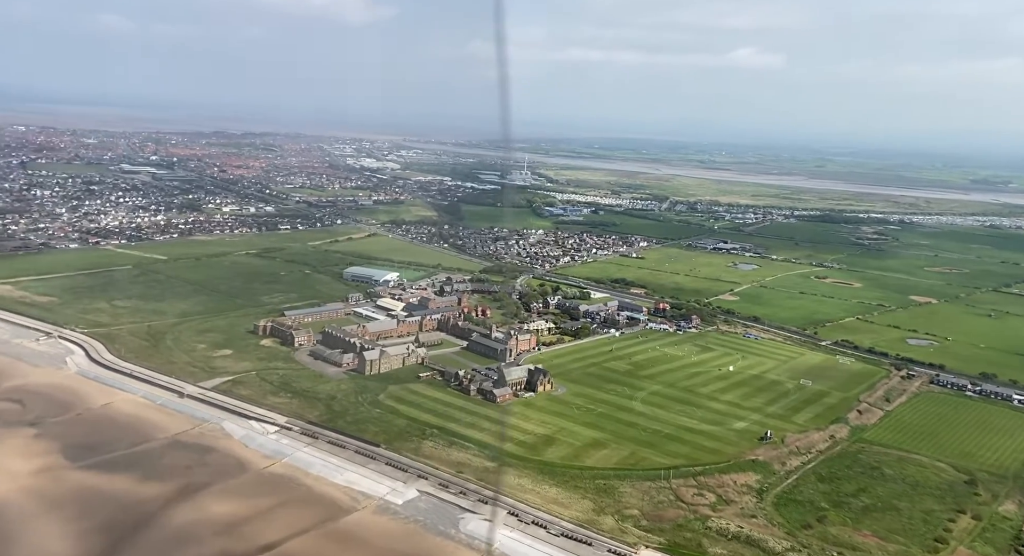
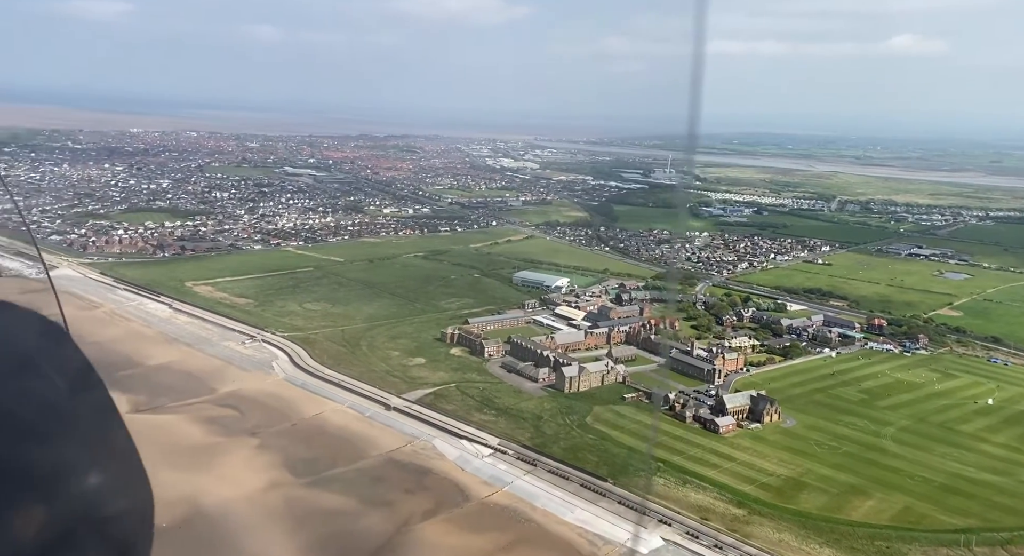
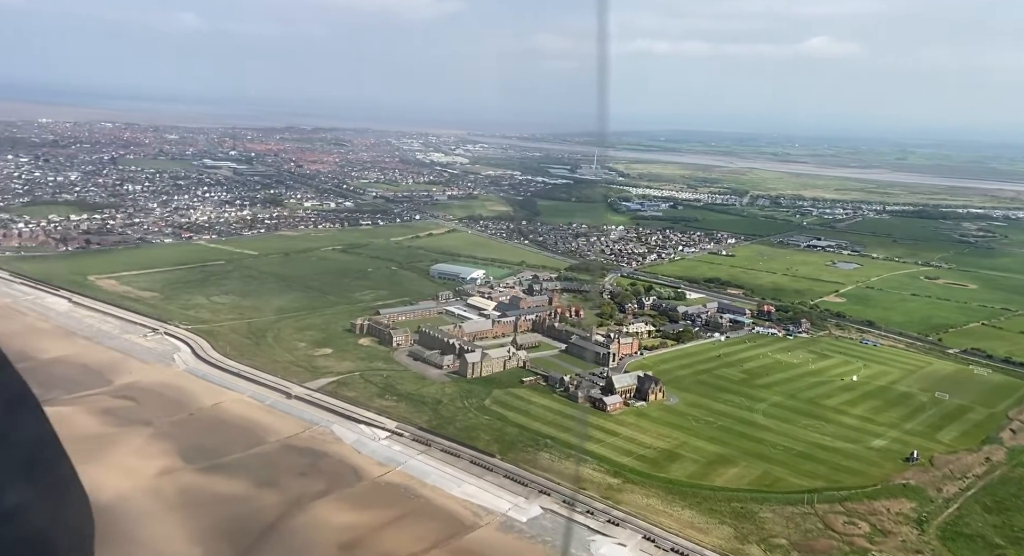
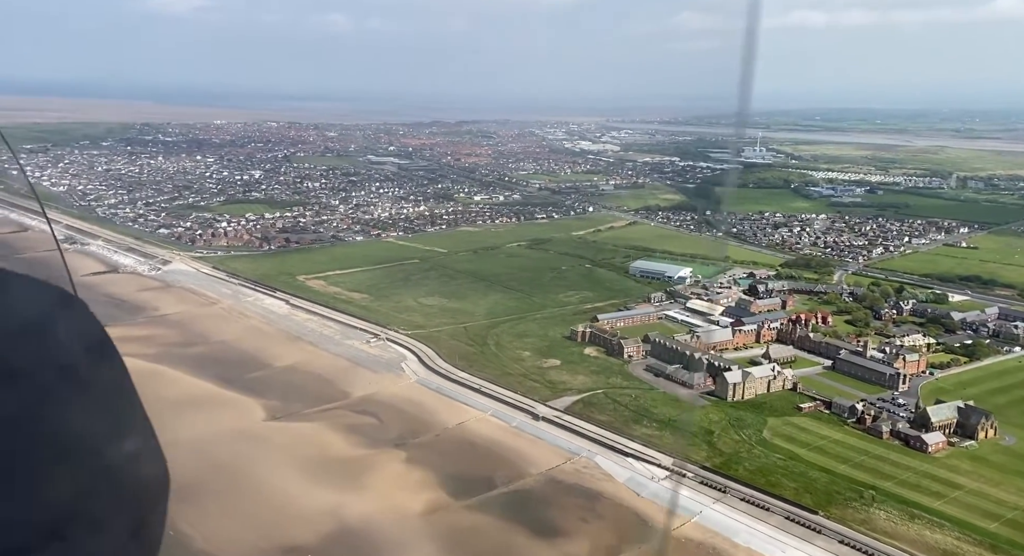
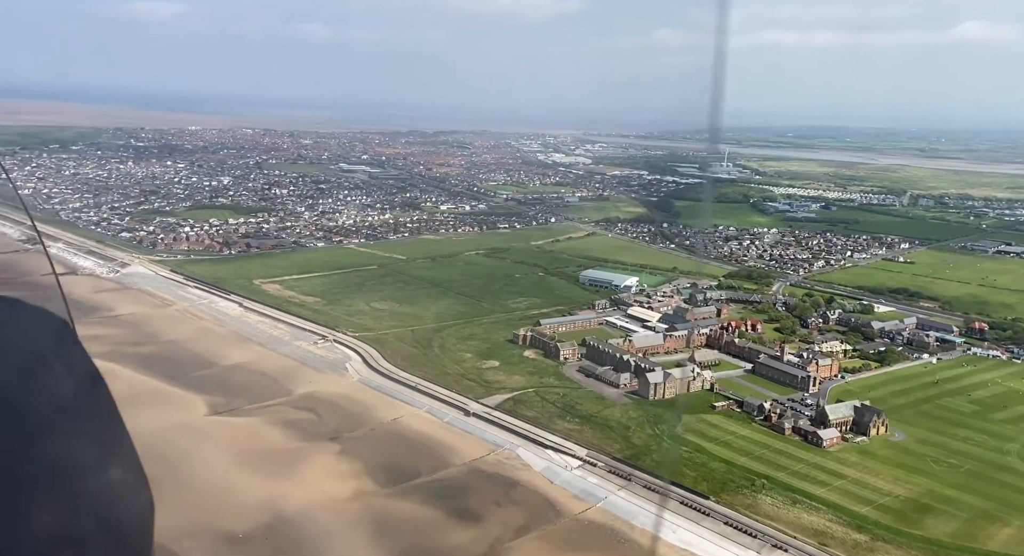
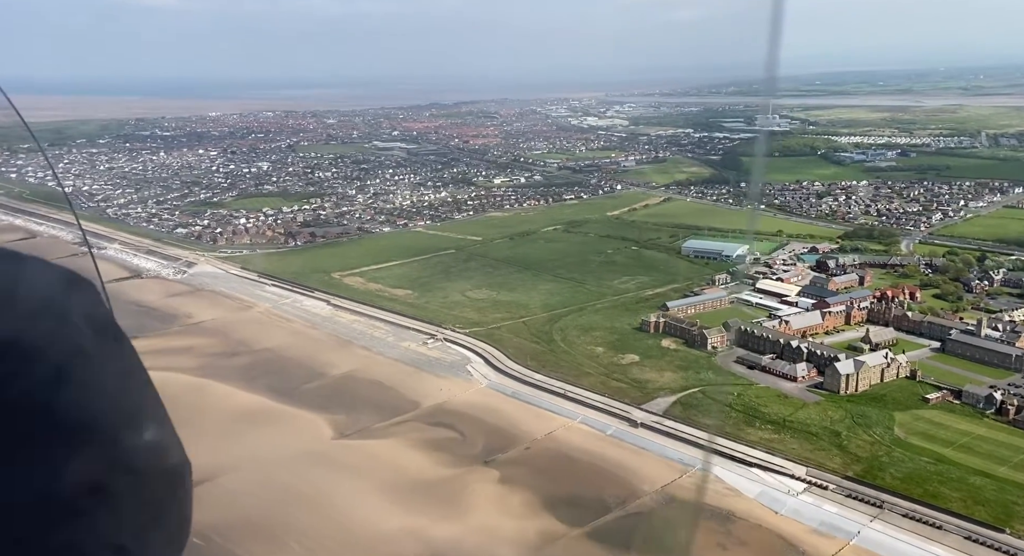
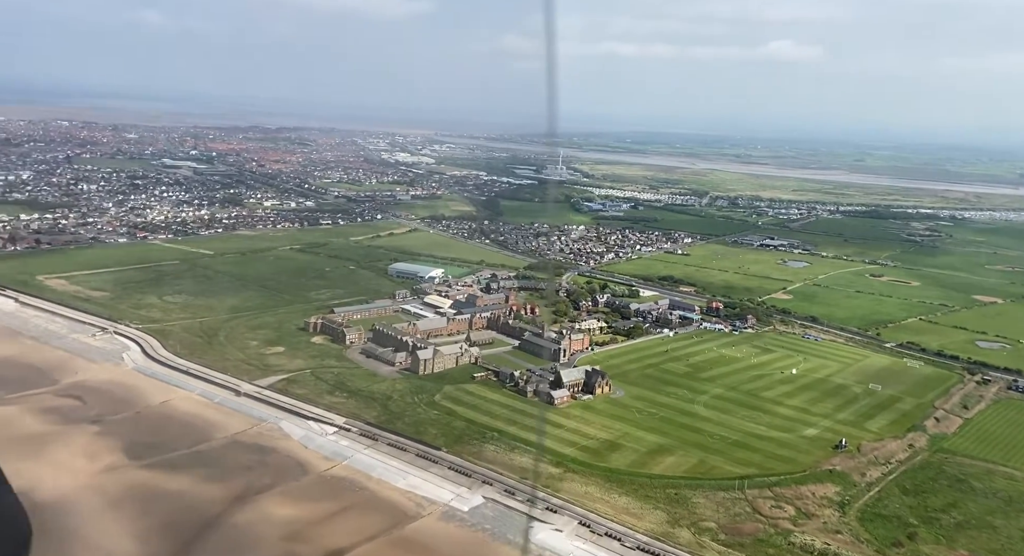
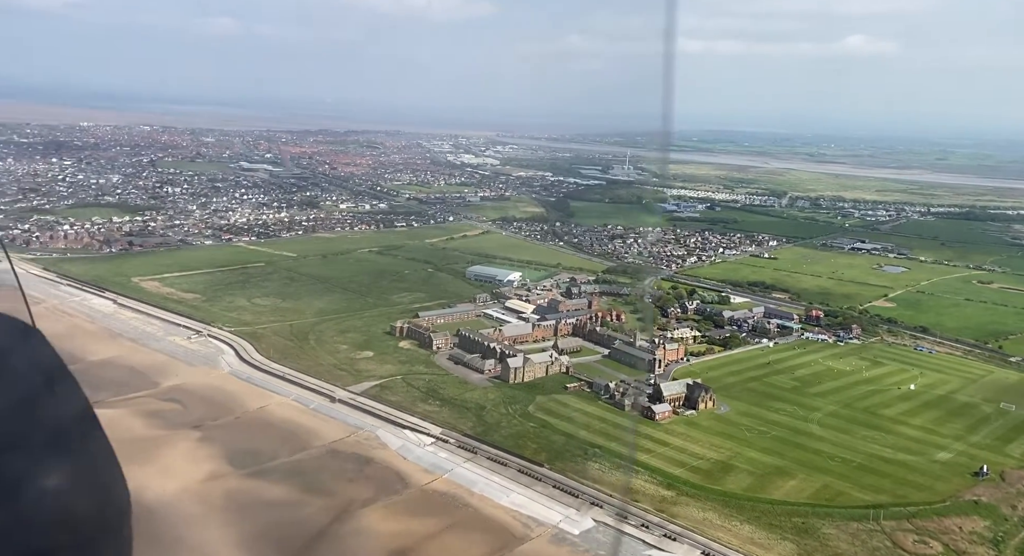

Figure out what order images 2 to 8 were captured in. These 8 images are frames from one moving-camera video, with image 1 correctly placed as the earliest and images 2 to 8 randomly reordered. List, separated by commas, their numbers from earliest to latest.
7, 3, 8, 2, 5, 4, 6
